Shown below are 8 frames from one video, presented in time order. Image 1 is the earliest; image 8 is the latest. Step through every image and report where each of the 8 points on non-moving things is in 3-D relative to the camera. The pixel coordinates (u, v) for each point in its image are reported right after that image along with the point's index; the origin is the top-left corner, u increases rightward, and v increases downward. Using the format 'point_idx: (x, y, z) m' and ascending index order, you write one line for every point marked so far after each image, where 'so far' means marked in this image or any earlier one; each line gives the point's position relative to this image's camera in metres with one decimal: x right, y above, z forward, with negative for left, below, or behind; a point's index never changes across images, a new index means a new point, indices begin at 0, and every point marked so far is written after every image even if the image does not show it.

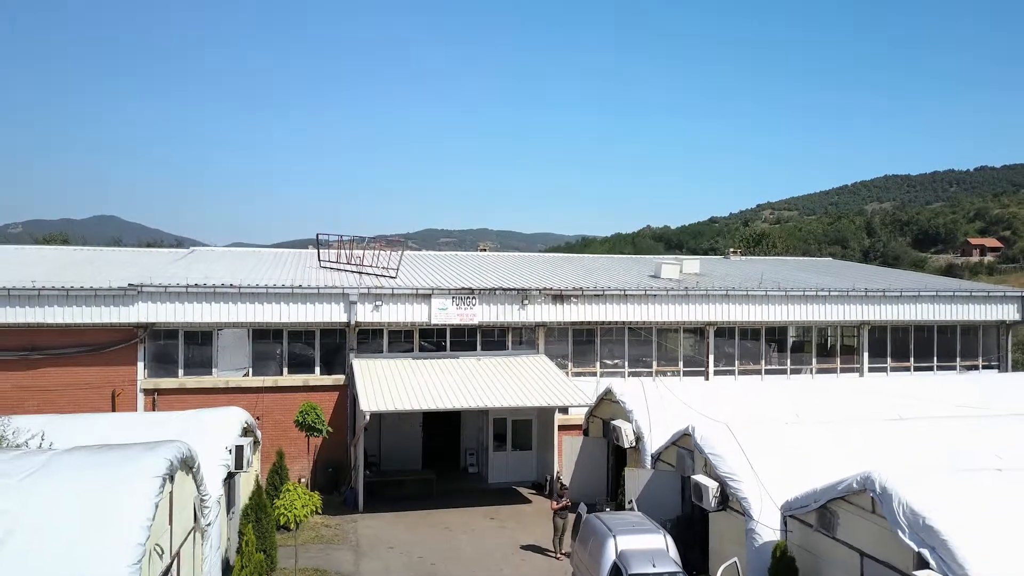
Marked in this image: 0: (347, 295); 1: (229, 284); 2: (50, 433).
0: (-3.1, -0.2, +14.1) m
1: (-5.3, +0.1, +14.1) m
2: (-5.4, -1.7, +8.7) m
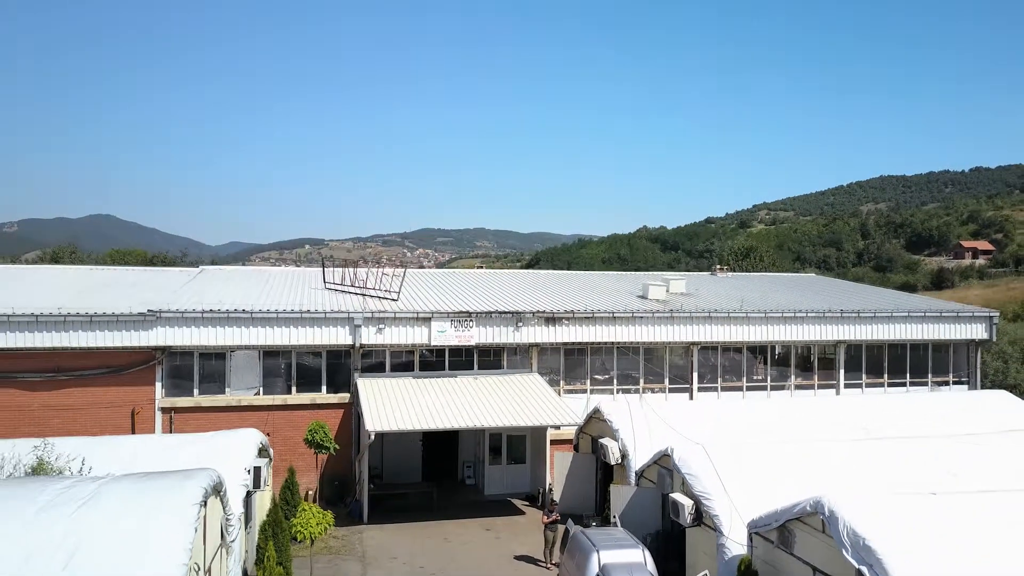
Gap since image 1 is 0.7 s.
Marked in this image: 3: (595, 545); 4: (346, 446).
0: (-3.2, -0.6, +15.0) m
1: (-5.4, -0.4, +15.0) m
2: (-5.5, -2.1, +9.6) m
3: (+1.0, -3.2, +9.4) m
4: (-3.3, -3.2, +15.0) m
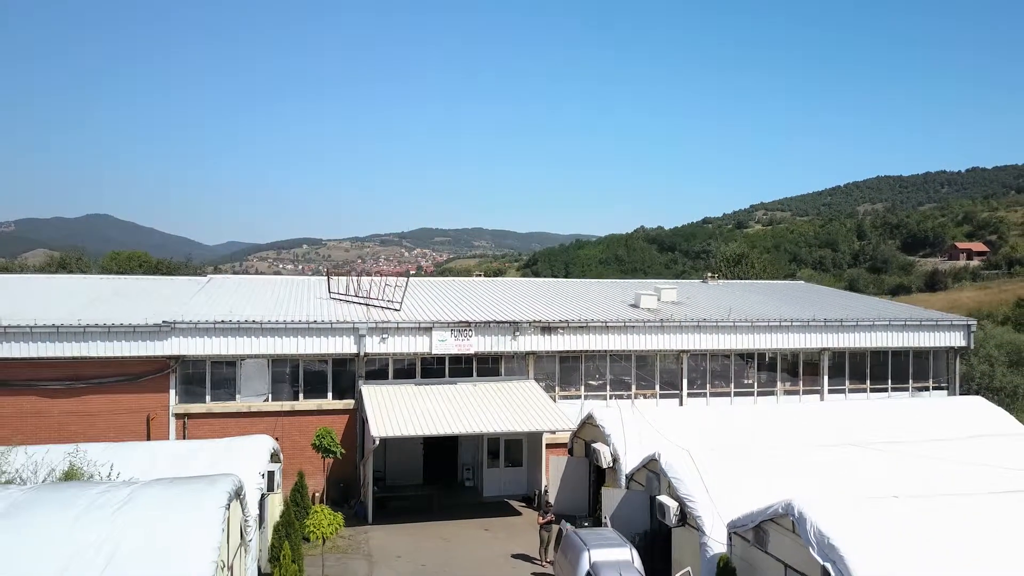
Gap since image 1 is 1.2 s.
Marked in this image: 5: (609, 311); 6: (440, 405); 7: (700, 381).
0: (-3.3, -0.9, +15.7) m
1: (-5.4, -0.6, +15.7) m
2: (-5.5, -2.4, +10.3) m
3: (+1.0, -3.5, +10.1) m
4: (-3.4, -3.4, +15.7) m
5: (+2.4, -0.6, +18.3) m
6: (-1.5, -2.4, +15.3) m
7: (+4.6, -2.2, +18.0) m
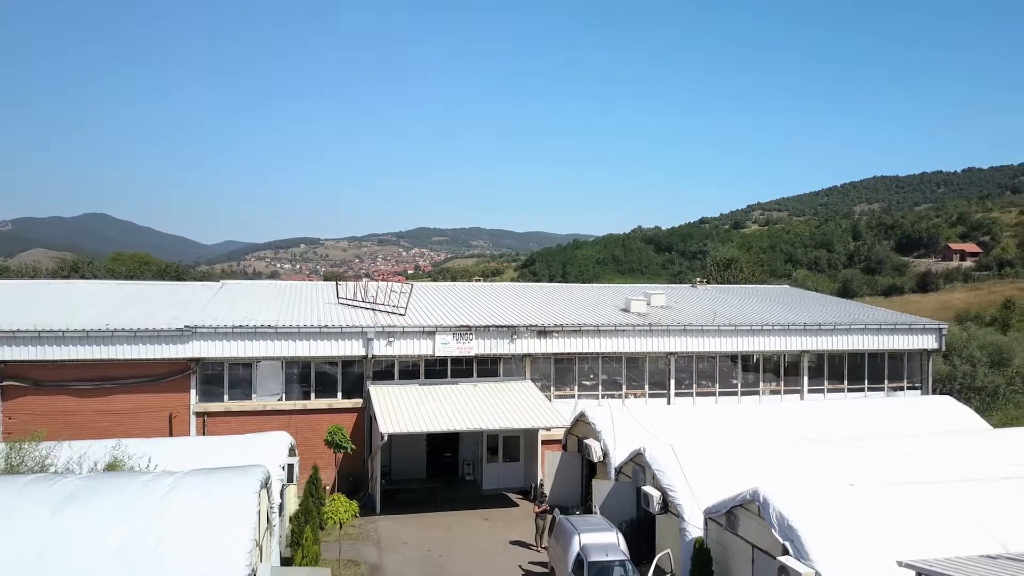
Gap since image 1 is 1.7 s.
0: (-3.3, -1.0, +16.8) m
1: (-5.5, -0.8, +16.8) m
2: (-5.5, -2.5, +11.3) m
3: (+1.0, -3.6, +11.2) m
4: (-3.4, -3.6, +16.8) m
5: (+2.3, -0.7, +19.4) m
6: (-1.5, -2.5, +16.4) m
7: (+4.5, -2.4, +19.1) m
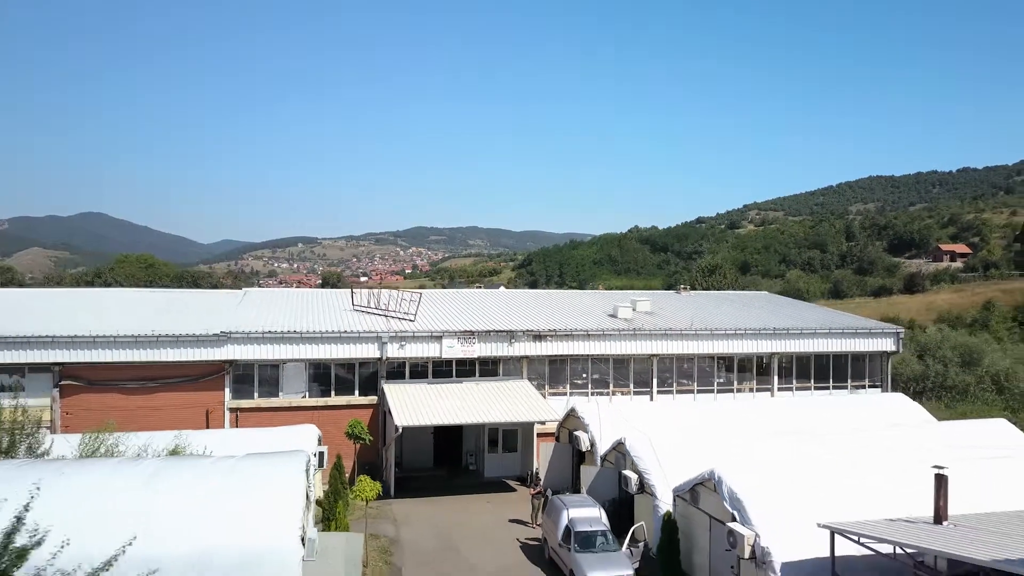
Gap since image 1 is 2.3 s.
0: (-3.3, -1.2, +18.8) m
1: (-5.5, -1.0, +18.8) m
2: (-5.5, -2.8, +13.3) m
3: (+0.9, -3.9, +13.2) m
4: (-3.4, -3.8, +18.8) m
5: (+2.3, -0.9, +21.5) m
6: (-1.6, -2.7, +18.4) m
7: (+4.5, -2.6, +21.2) m
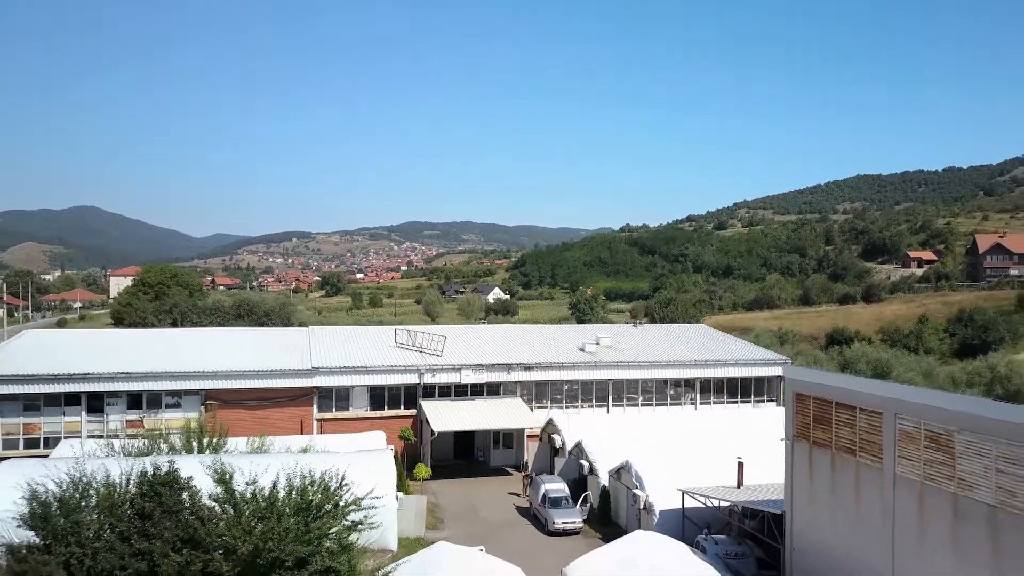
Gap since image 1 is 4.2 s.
0: (-3.4, -2.9, +27.1) m
1: (-5.6, -2.7, +27.1) m
2: (-5.6, -4.5, +21.7) m
3: (+0.9, -5.6, +21.6) m
4: (-3.5, -5.5, +27.2) m
5: (+2.2, -2.6, +29.8) m
6: (-1.7, -4.5, +26.8) m
7: (+4.3, -4.3, +29.6) m
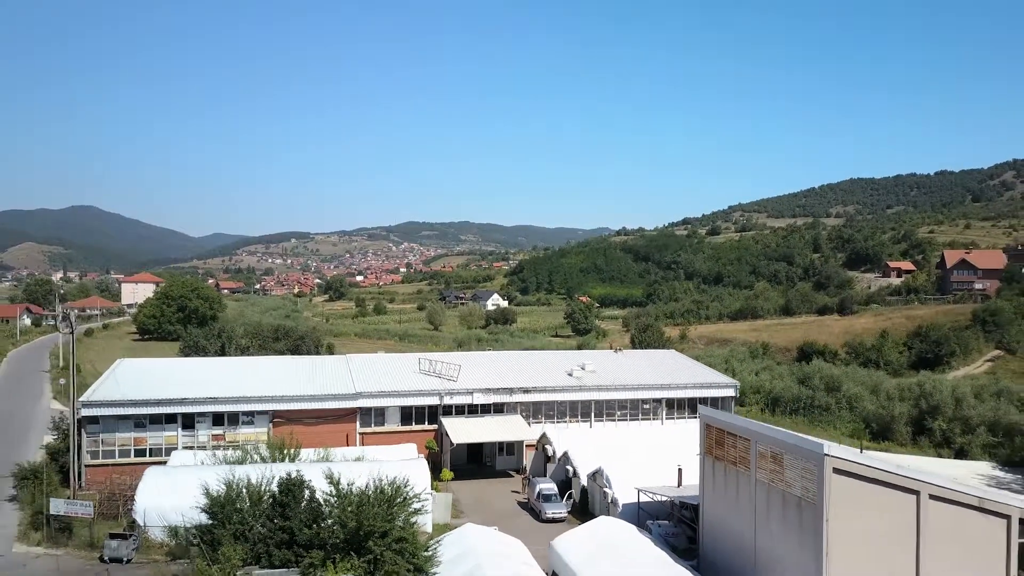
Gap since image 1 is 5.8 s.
0: (-3.4, -4.8, +34.1) m
1: (-5.5, -4.5, +34.0) m
2: (-5.5, -6.3, +28.6) m
3: (+1.0, -7.4, +28.6) m
4: (-3.5, -7.3, +34.1) m
5: (+2.2, -4.5, +36.8) m
6: (-1.6, -6.3, +33.7) m
7: (+4.4, -6.1, +36.5) m
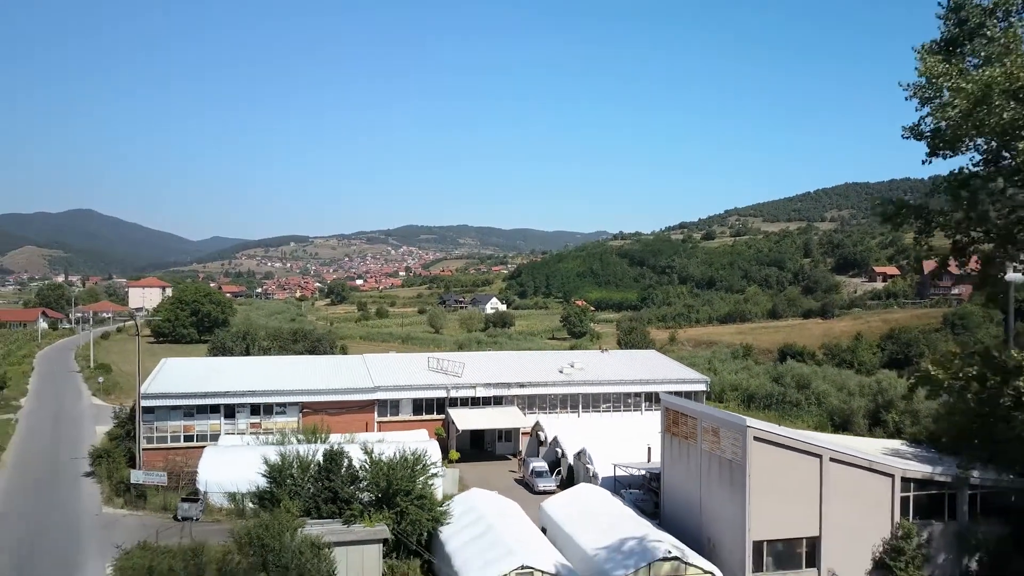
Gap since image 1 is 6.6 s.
0: (-3.5, -5.2, +39.1) m
1: (-5.7, -5.0, +39.0) m
2: (-5.6, -6.7, +33.6) m
3: (+0.9, -7.8, +33.6) m
4: (-3.6, -7.8, +39.1) m
5: (+2.1, -4.9, +41.8) m
6: (-1.7, -6.7, +38.7) m
7: (+4.3, -6.6, +41.5) m
